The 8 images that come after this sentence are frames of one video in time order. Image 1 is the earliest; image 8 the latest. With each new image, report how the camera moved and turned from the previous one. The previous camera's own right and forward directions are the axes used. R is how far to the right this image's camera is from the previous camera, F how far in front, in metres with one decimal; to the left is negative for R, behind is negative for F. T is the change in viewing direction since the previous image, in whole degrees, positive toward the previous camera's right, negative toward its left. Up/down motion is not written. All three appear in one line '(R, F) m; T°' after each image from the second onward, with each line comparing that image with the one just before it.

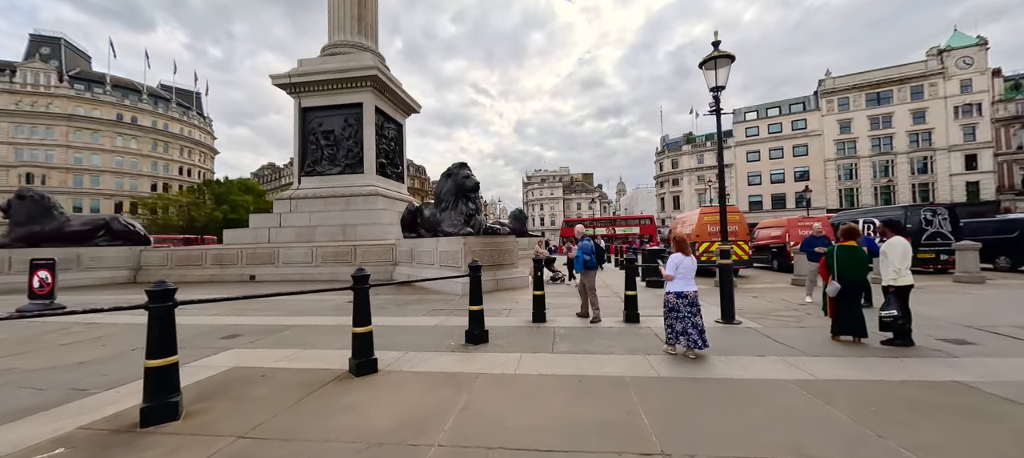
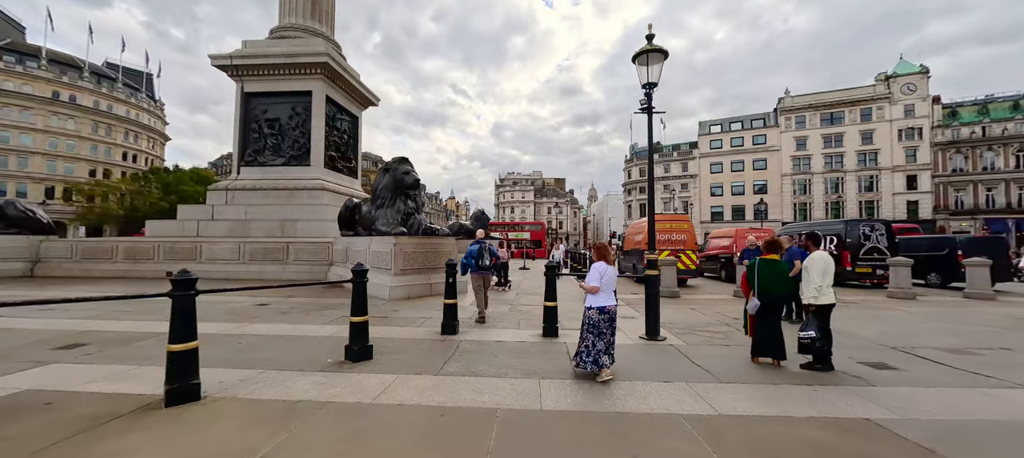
(+1.2, +0.7) m; +4°
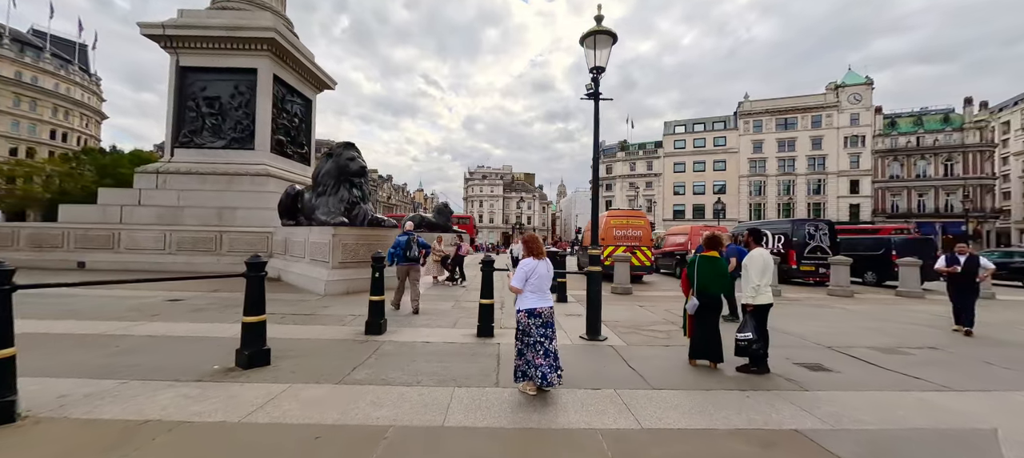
(+0.6, +0.5) m; +4°
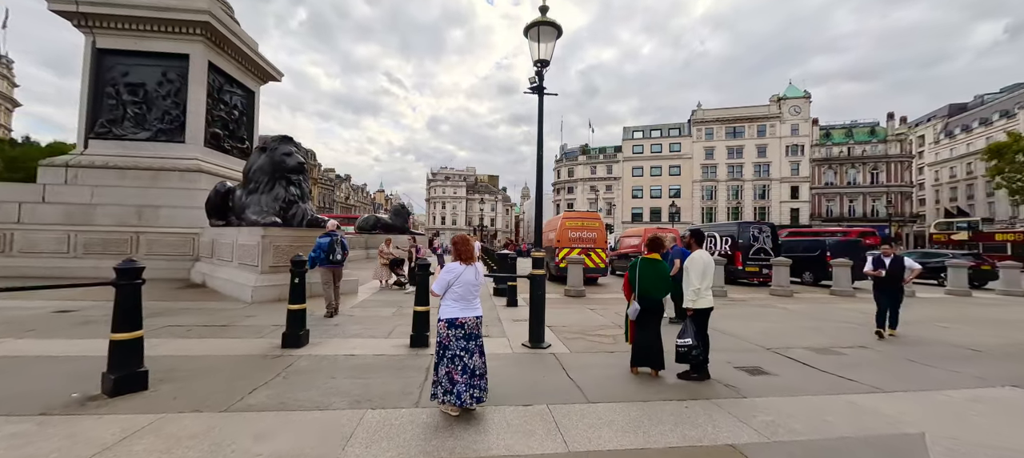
(+0.4, +0.4) m; +5°
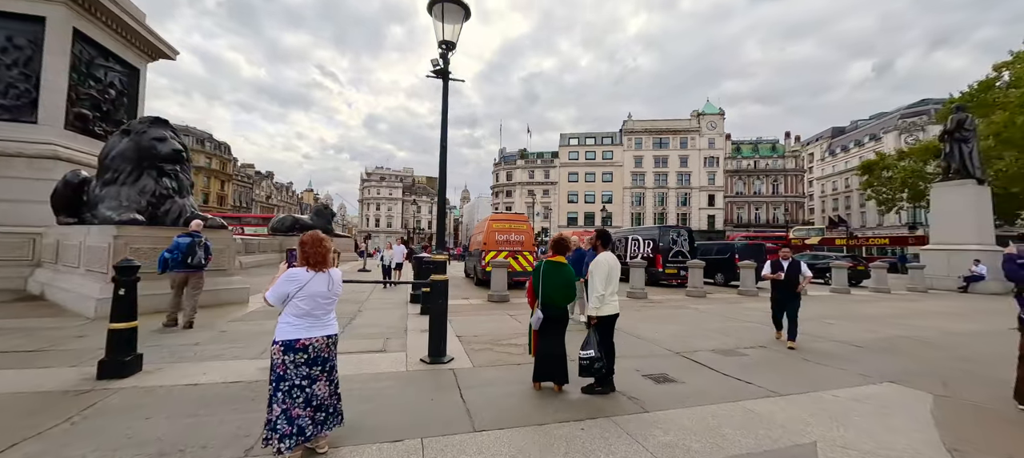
(+0.6, +0.5) m; +9°
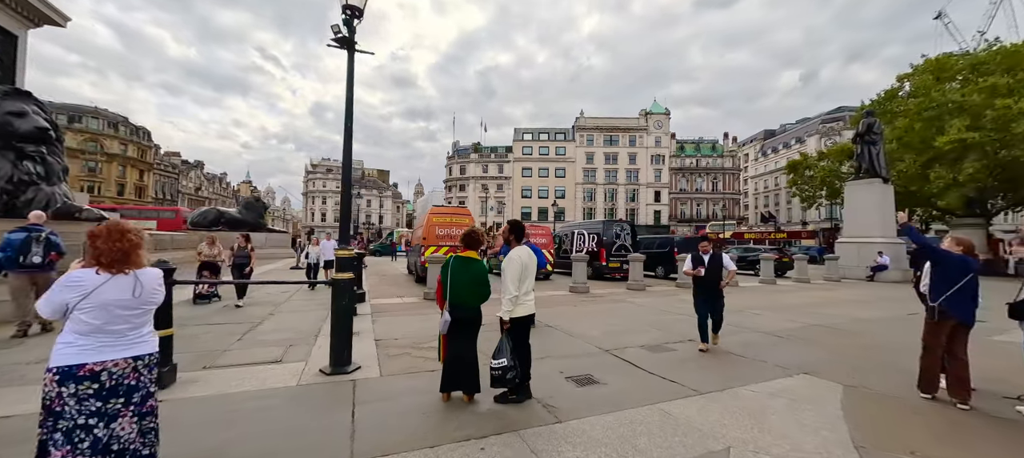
(+0.5, +0.4) m; +7°
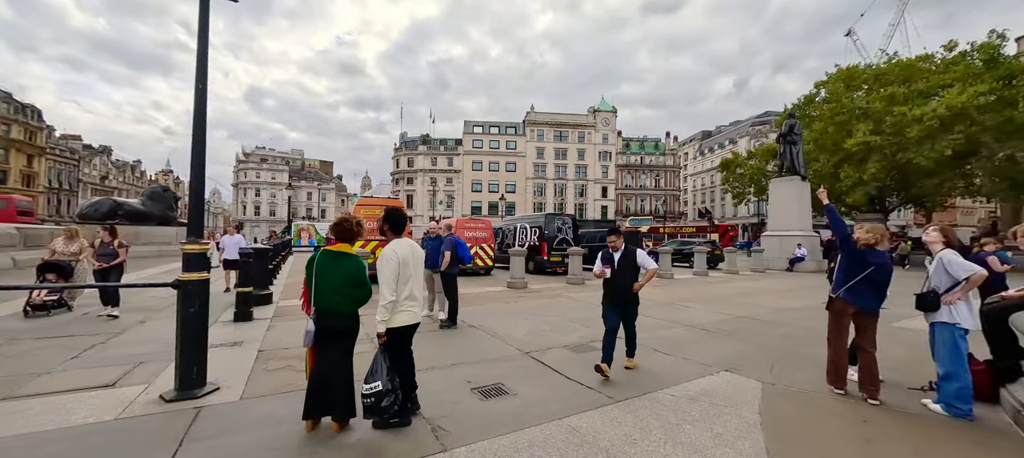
(+0.6, +0.5) m; +7°
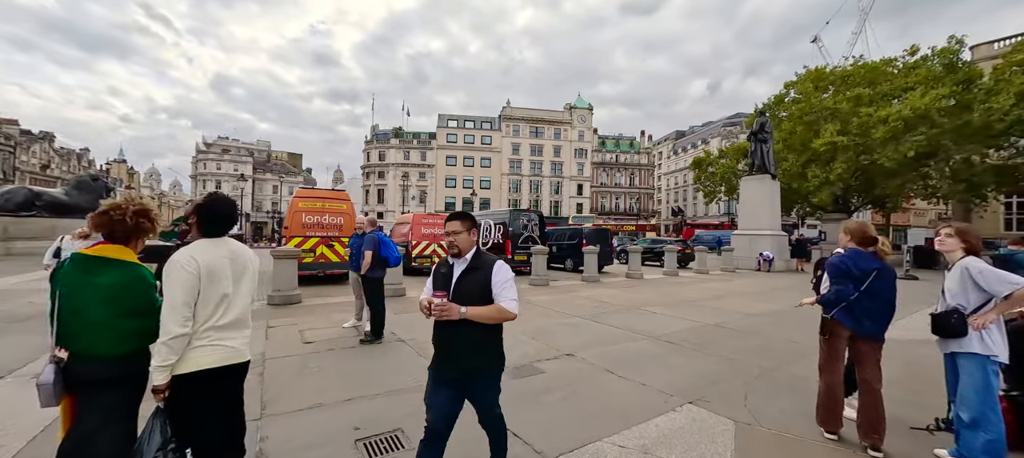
(+0.6, +0.9) m; +3°
